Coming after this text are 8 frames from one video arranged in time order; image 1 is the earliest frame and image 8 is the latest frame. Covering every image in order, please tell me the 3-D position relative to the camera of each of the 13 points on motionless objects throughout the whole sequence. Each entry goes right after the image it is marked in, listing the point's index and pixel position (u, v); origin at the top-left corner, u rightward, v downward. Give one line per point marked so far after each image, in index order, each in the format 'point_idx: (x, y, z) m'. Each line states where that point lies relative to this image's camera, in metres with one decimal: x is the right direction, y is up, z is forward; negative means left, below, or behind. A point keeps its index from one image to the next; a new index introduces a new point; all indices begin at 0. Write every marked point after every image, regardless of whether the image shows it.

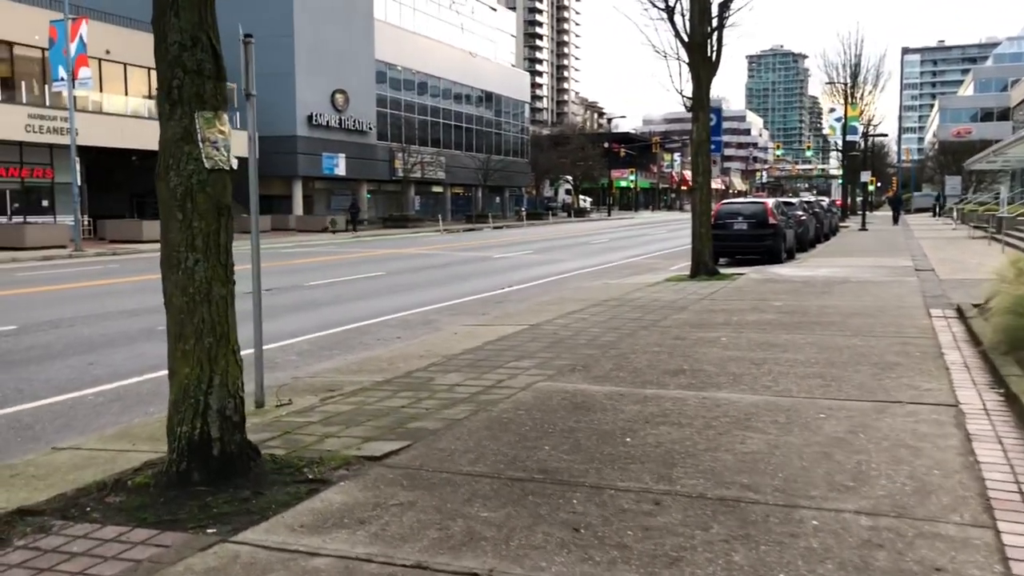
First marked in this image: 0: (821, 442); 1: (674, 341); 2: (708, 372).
0: (+2.0, -1.0, +5.3) m
1: (+1.8, -0.6, +9.1) m
2: (+1.8, -0.8, +7.5) m
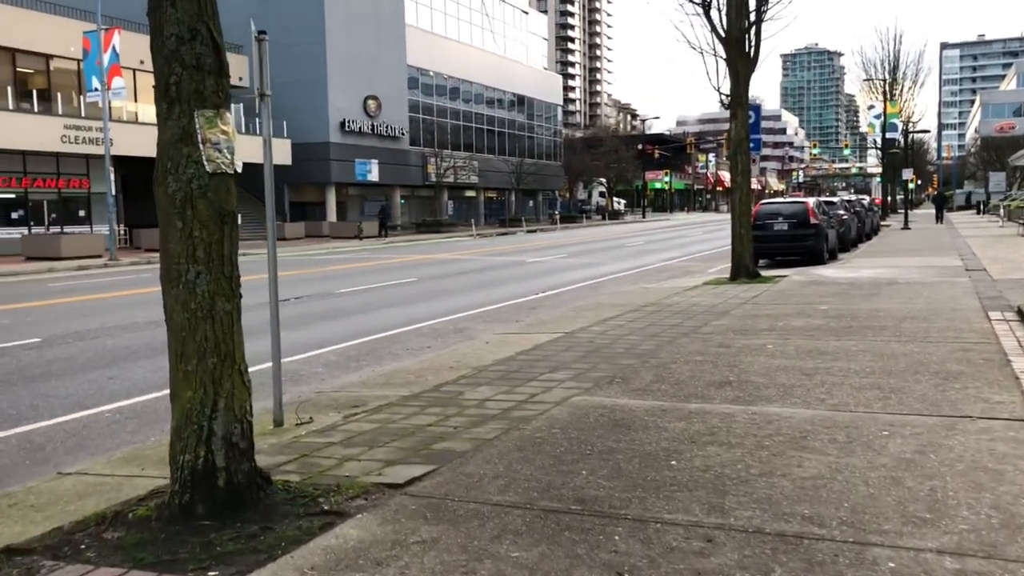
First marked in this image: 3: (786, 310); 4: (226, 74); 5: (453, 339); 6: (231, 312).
0: (+2.2, -1.0, +4.8) m
1: (+2.1, -0.6, +8.6) m
2: (+2.1, -0.8, +7.0) m
3: (+3.9, -0.3, +11.8) m
4: (-1.3, +1.0, +3.8) m
5: (-0.7, -0.7, +10.5) m
6: (-1.3, -0.1, +3.9) m
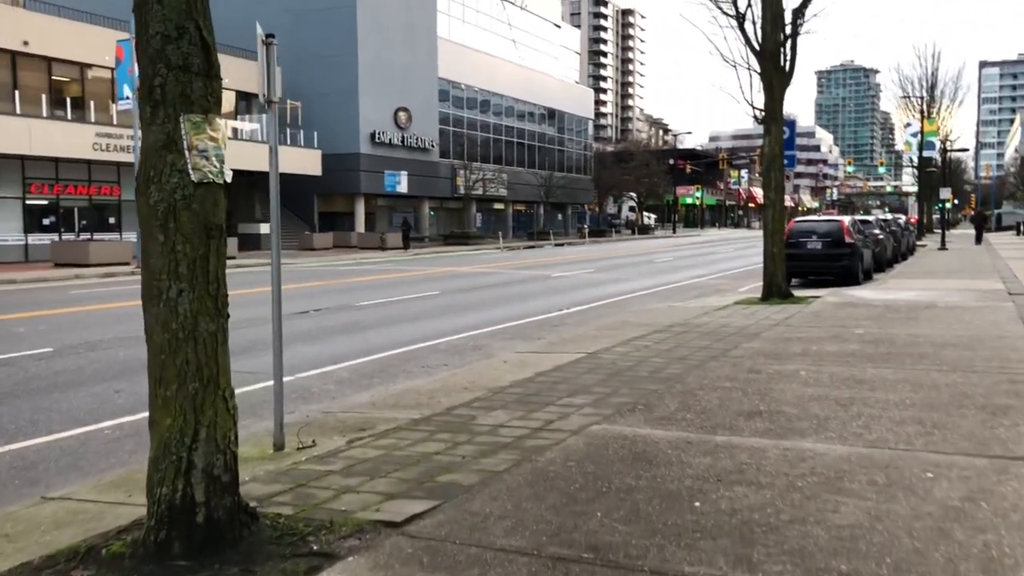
0: (+2.2, -1.2, +4.4) m
1: (+2.3, -0.9, +8.1) m
2: (+2.2, -1.0, +6.5) m
3: (+4.2, -0.6, +11.3) m
4: (-1.3, +0.9, +3.6) m
5: (-0.5, -0.9, +10.2) m
6: (-1.3, -0.2, +3.6) m
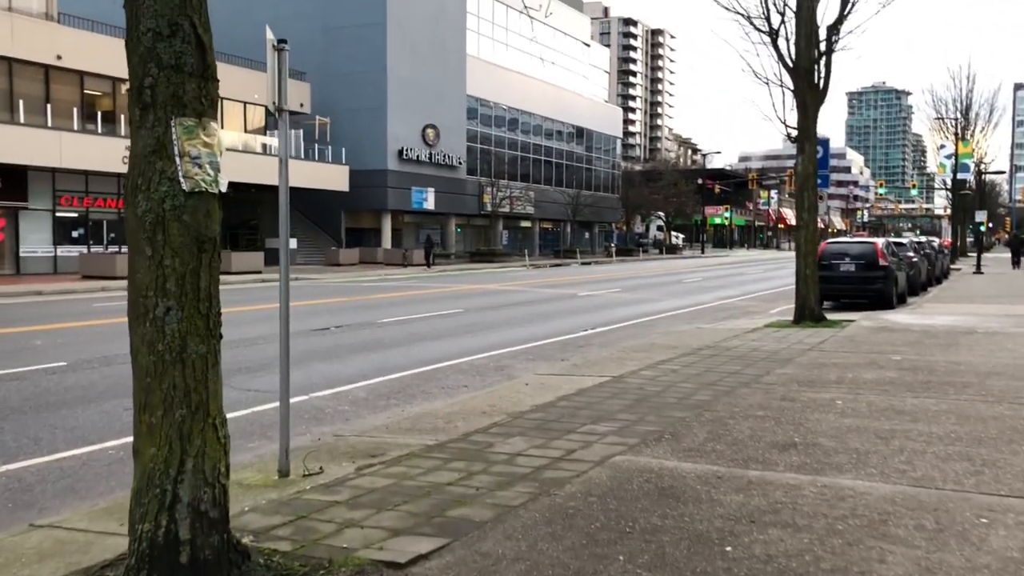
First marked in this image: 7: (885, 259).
0: (+2.3, -1.3, +4.0) m
1: (+2.5, -1.1, +7.7) m
2: (+2.3, -1.2, +6.1) m
3: (+4.5, -0.9, +10.8) m
4: (-1.2, +0.8, +3.3) m
5: (-0.2, -1.1, +9.9) m
6: (-1.2, -0.3, +3.3) m
7: (+8.8, +0.7, +19.5) m
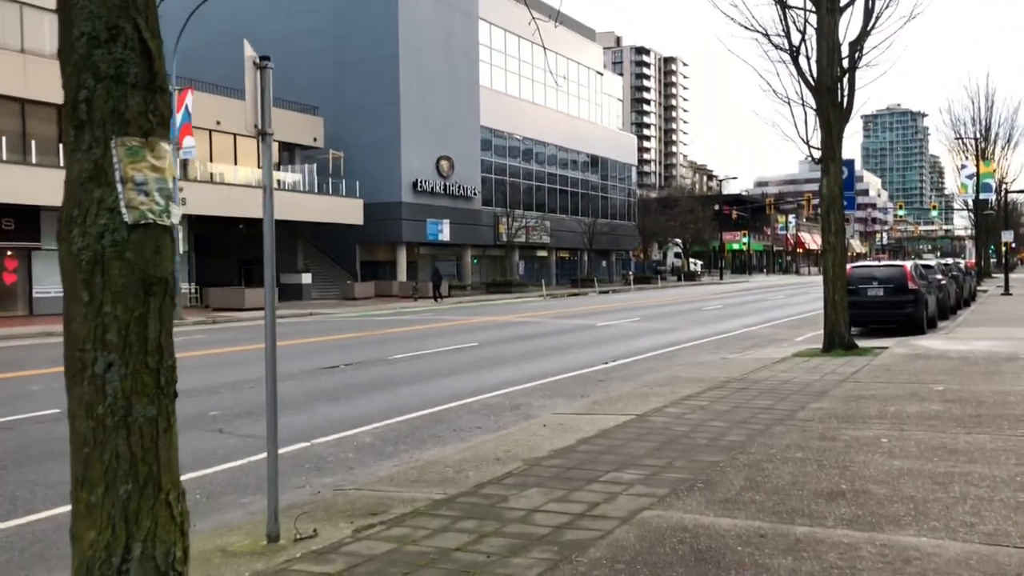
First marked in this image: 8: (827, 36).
0: (+2.4, -1.5, +3.3) m
1: (+2.7, -1.3, +7.1) m
2: (+2.5, -1.4, +5.5) m
3: (+4.7, -1.3, +10.1) m
4: (-1.2, +0.7, +2.8) m
5: (0.0, -1.5, +9.3) m
6: (-1.2, -0.4, +2.8) m
7: (+9.2, +0.1, +18.7) m
8: (+5.3, +4.2, +13.9) m
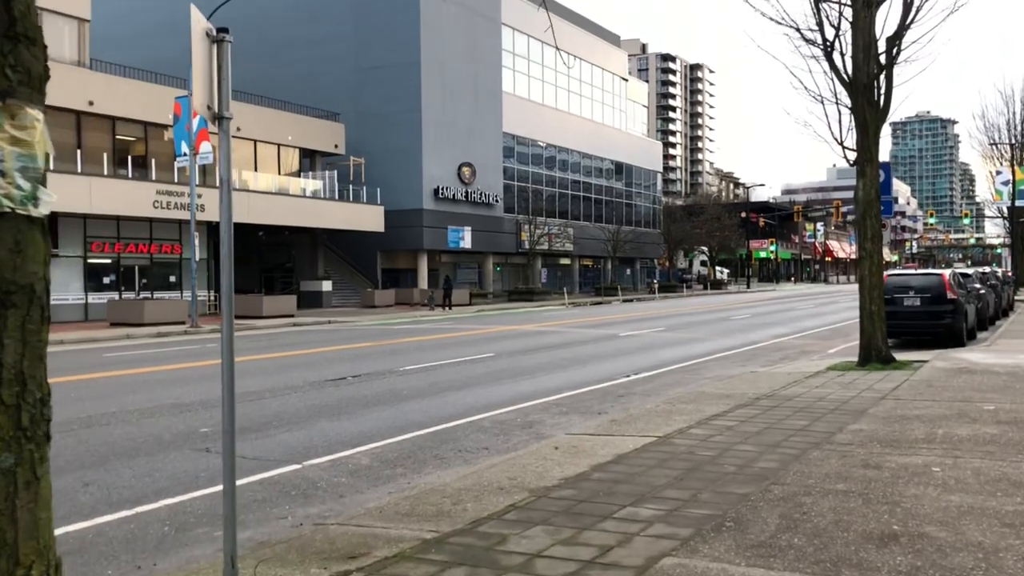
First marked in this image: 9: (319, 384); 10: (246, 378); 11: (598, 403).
0: (+2.3, -1.5, +2.6) m
1: (+2.7, -1.4, +6.3) m
2: (+2.5, -1.5, +4.7) m
3: (+4.9, -1.4, +9.3) m
4: (-1.3, +0.7, +2.2) m
5: (+0.1, -1.6, +8.6) m
6: (-1.3, -0.5, +2.1) m
7: (+9.6, -0.1, +17.8) m
8: (+5.6, +4.1, +13.0) m
9: (-2.8, -1.4, +12.2) m
10: (-4.1, -1.4, +12.8) m
11: (+1.1, -1.5, +10.7) m
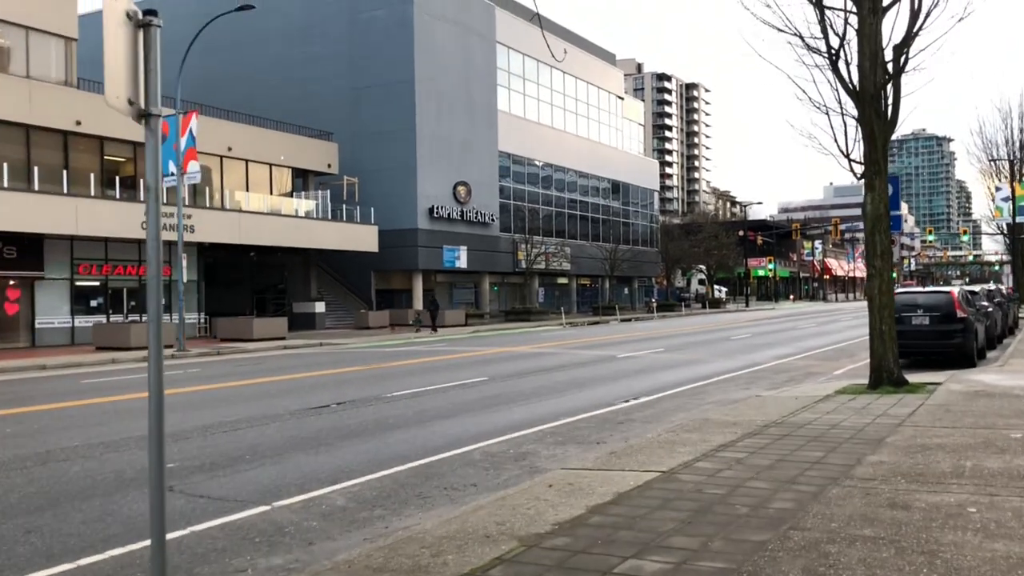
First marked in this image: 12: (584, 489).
0: (+2.2, -1.6, +1.9) m
1: (+2.6, -1.6, +5.7) m
2: (+2.4, -1.6, +4.1) m
3: (+4.8, -1.6, +8.7) m
4: (-1.4, +0.6, +1.6) m
5: (0.0, -1.8, +7.9) m
6: (-1.3, -0.5, +1.5) m
7: (+9.5, -0.5, +17.2) m
8: (+5.4, +3.8, +12.5) m
9: (-2.9, -1.7, +11.5) m
10: (-4.2, -1.7, +12.1) m
11: (+1.0, -1.8, +10.1) m
12: (+0.6, -1.6, +6.7) m
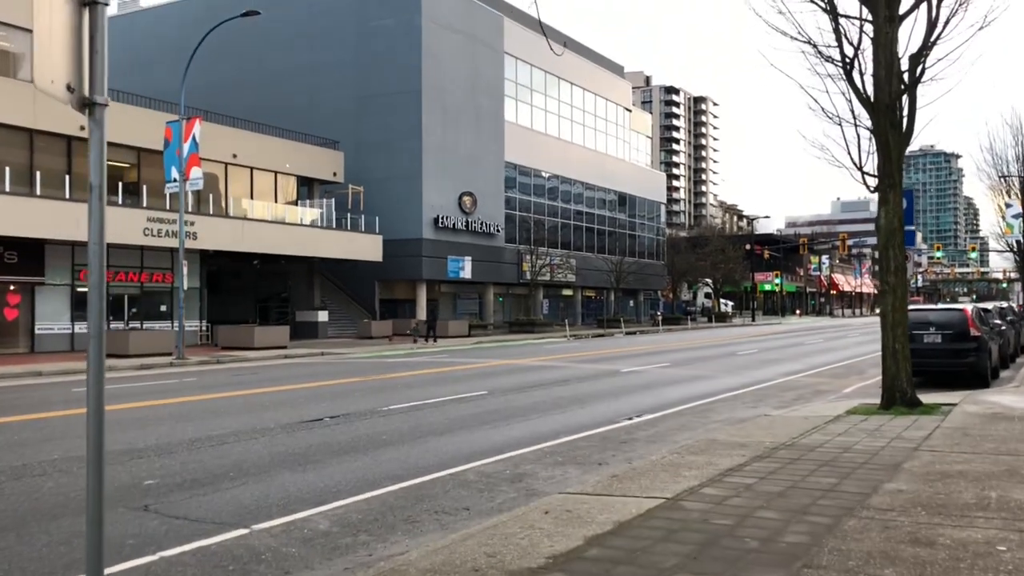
0: (+2.2, -1.6, +1.5) m
1: (+2.6, -1.7, +5.2) m
2: (+2.3, -1.7, +3.6) m
3: (+4.8, -1.8, +8.2) m
4: (-1.4, +0.6, +1.2) m
5: (-0.1, -1.9, +7.5) m
6: (-1.4, -0.5, +1.1) m
7: (+9.5, -0.8, +16.7) m
8: (+5.5, +3.6, +12.2) m
9: (-3.0, -1.9, +11.1) m
10: (-4.3, -1.9, +11.7) m
11: (+1.0, -1.9, +9.7) m
12: (+0.5, -1.8, +6.3) m
